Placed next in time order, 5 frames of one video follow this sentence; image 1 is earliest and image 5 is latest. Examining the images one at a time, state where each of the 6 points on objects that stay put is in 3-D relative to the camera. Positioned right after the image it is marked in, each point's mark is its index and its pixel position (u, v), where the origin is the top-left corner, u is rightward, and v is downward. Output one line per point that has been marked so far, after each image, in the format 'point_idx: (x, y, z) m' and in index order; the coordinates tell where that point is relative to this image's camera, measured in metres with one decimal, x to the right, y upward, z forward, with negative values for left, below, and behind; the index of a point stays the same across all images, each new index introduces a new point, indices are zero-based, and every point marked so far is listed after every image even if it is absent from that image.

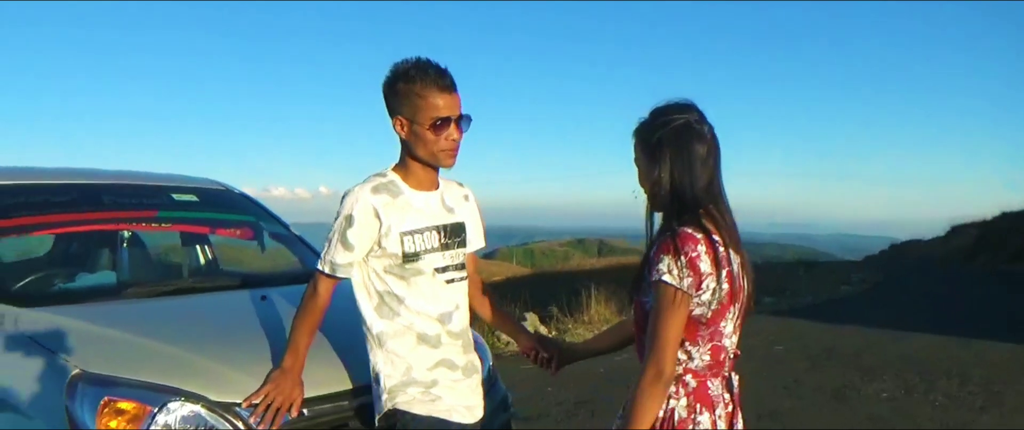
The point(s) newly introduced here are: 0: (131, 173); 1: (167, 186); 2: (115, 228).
0: (-2.3, +0.2, +5.1) m
1: (-2.1, +0.2, +5.1) m
2: (-2.1, 0.0, +4.7) m
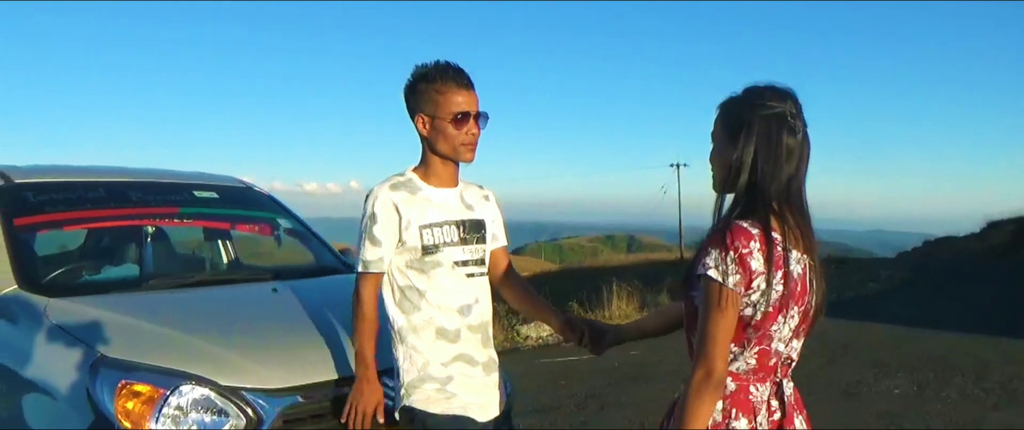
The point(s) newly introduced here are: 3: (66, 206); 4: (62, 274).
0: (-2.2, +0.2, +5.3) m
1: (-2.0, +0.2, +5.3) m
2: (-2.1, 0.0, +4.9) m
3: (-2.5, +0.1, +5.0) m
4: (-2.3, -0.2, +4.6) m
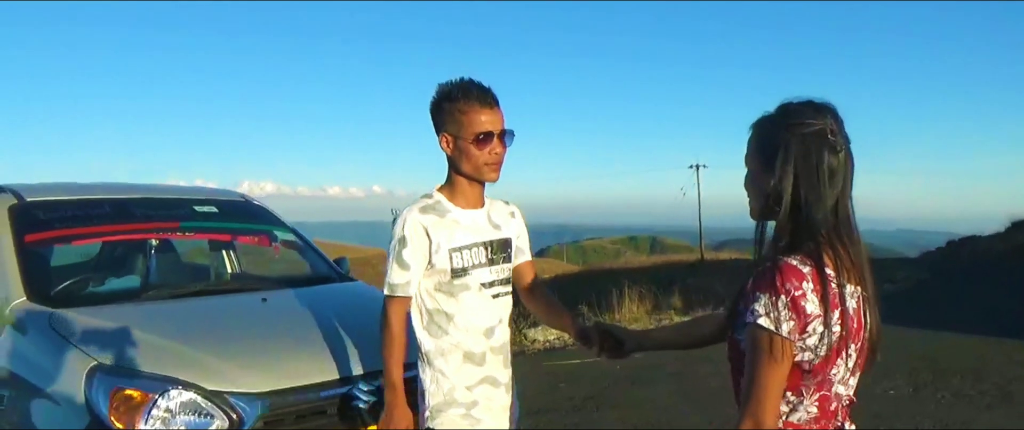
0: (-2.0, +0.1, +4.9) m
1: (-1.8, +0.1, +4.9) m
2: (-1.9, -0.1, +4.5) m
3: (-2.3, 0.0, +4.7) m
4: (-2.1, -0.3, +4.2) m
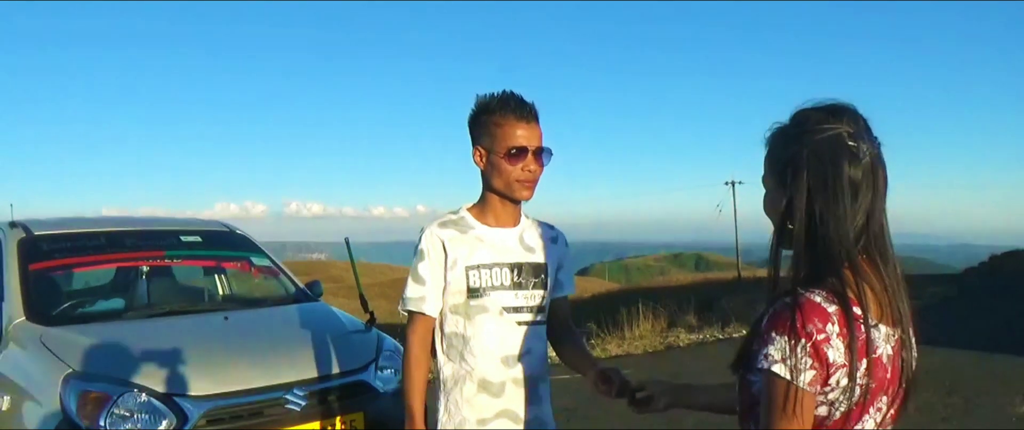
0: (-2.3, -0.1, +5.5) m
1: (-2.1, -0.1, +5.5) m
2: (-2.2, -0.3, +5.1) m
3: (-2.6, -0.2, +5.2) m
4: (-2.4, -0.5, +4.8) m
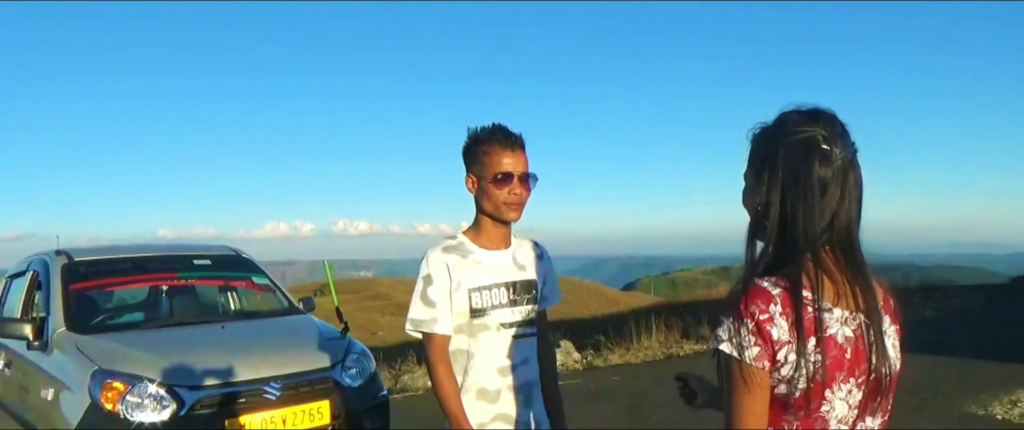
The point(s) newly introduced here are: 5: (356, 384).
0: (-2.6, -0.3, +6.7) m
1: (-2.5, -0.3, +6.6) m
2: (-2.6, -0.5, +6.3) m
3: (-3.0, -0.4, +6.4) m
4: (-2.8, -0.7, +6.0) m
5: (-0.9, -1.0, +5.1) m
